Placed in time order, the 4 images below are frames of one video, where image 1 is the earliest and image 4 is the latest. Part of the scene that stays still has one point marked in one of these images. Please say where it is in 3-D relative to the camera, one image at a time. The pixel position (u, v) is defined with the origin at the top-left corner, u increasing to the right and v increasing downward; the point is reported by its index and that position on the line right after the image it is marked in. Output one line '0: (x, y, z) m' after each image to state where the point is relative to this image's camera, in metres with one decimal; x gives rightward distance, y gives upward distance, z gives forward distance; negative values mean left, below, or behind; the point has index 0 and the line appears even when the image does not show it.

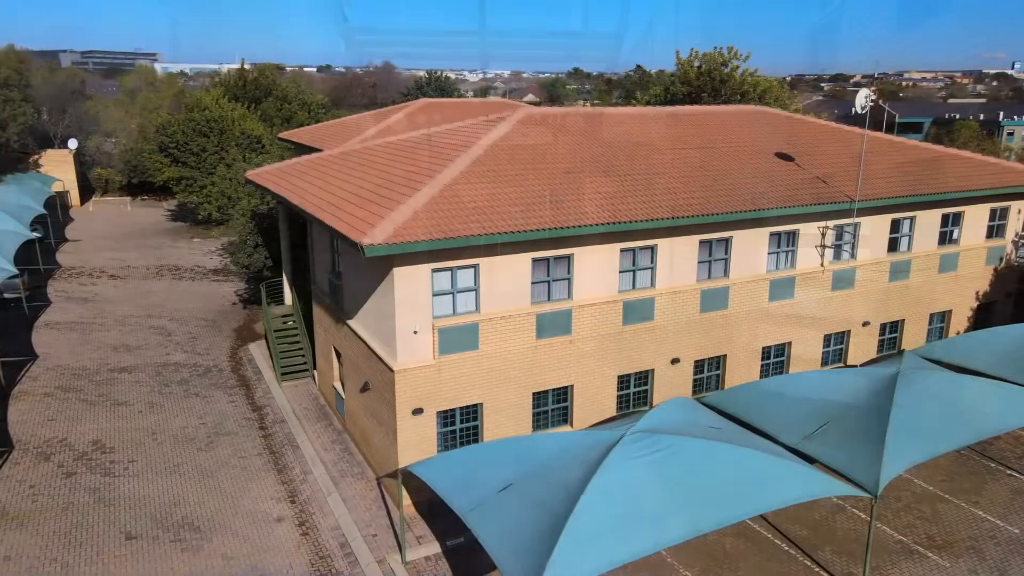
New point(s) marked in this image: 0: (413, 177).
0: (-2.1, +2.3, +15.5) m
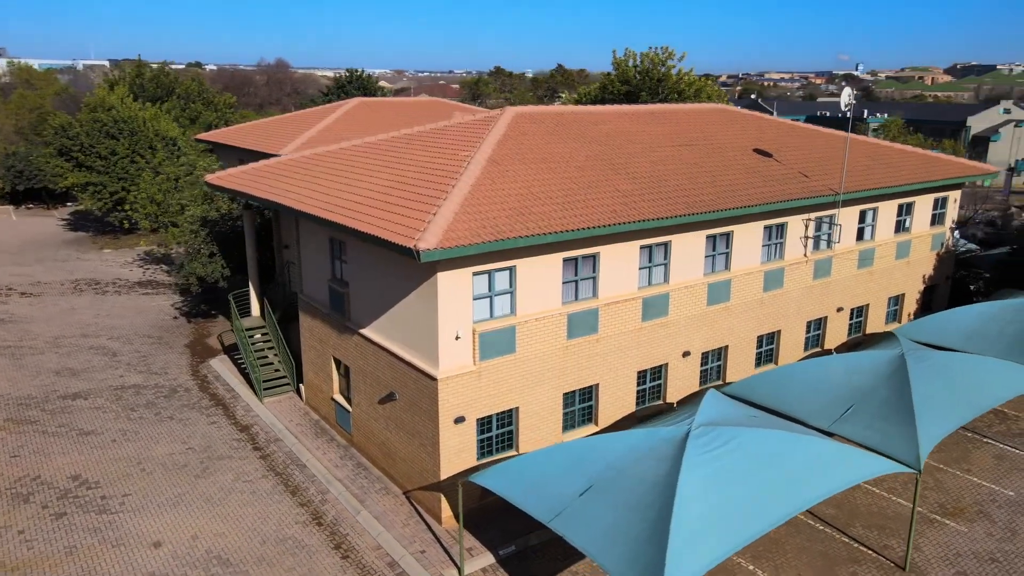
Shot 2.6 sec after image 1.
0: (-1.7, +2.2, +15.0) m
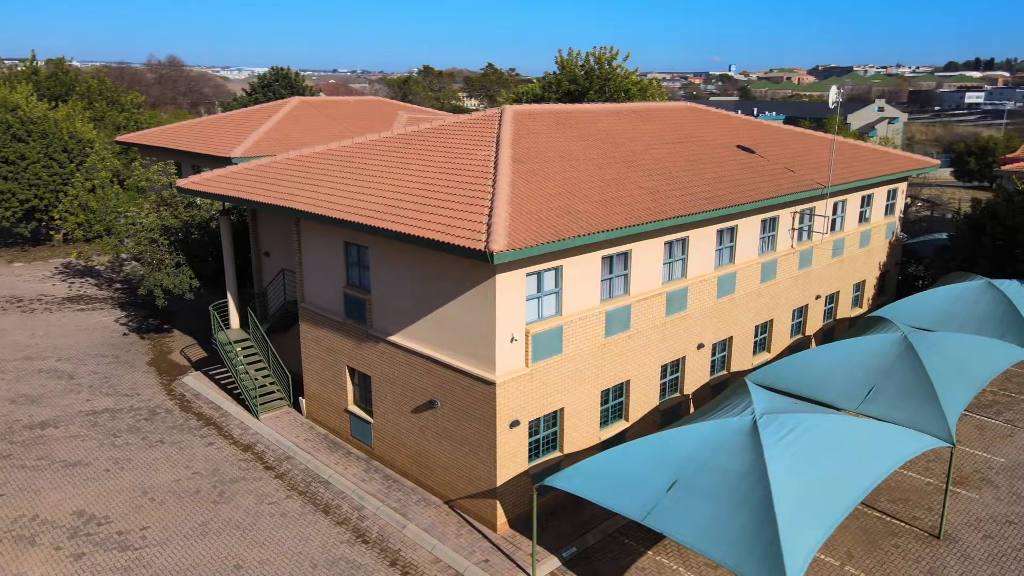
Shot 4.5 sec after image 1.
0: (-1.1, +2.1, +14.7) m
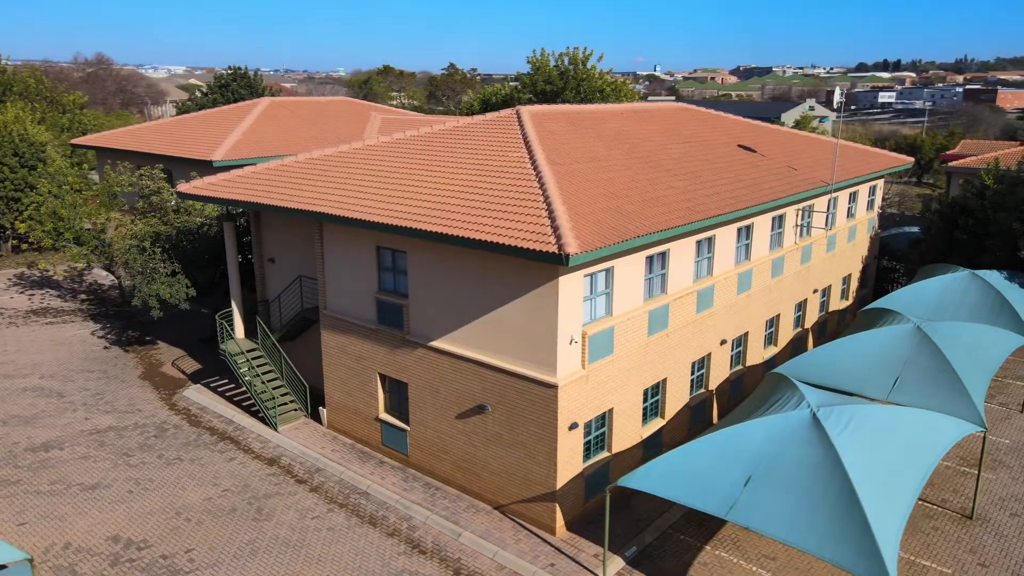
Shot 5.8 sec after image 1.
0: (-0.3, +2.1, +14.5) m
